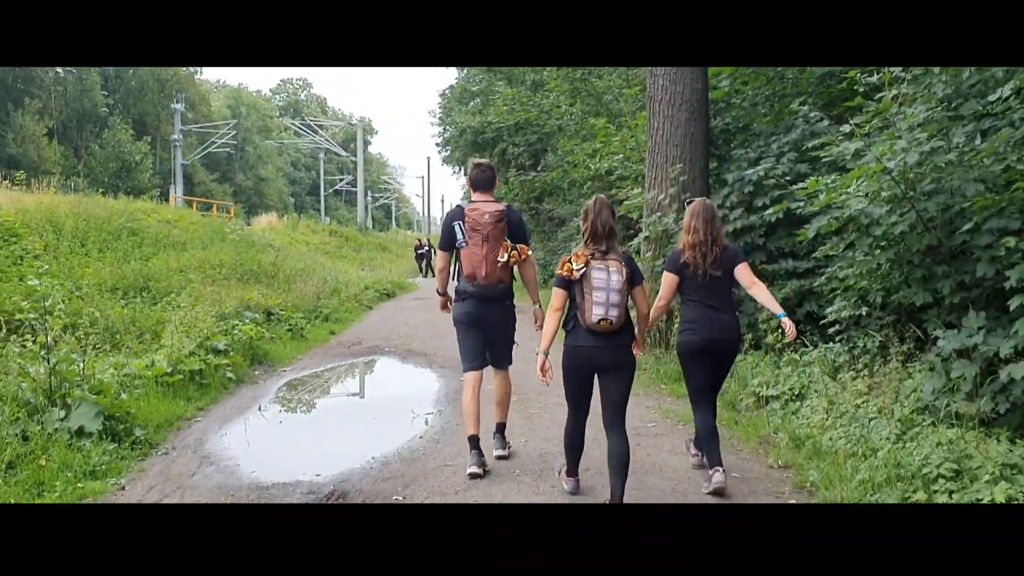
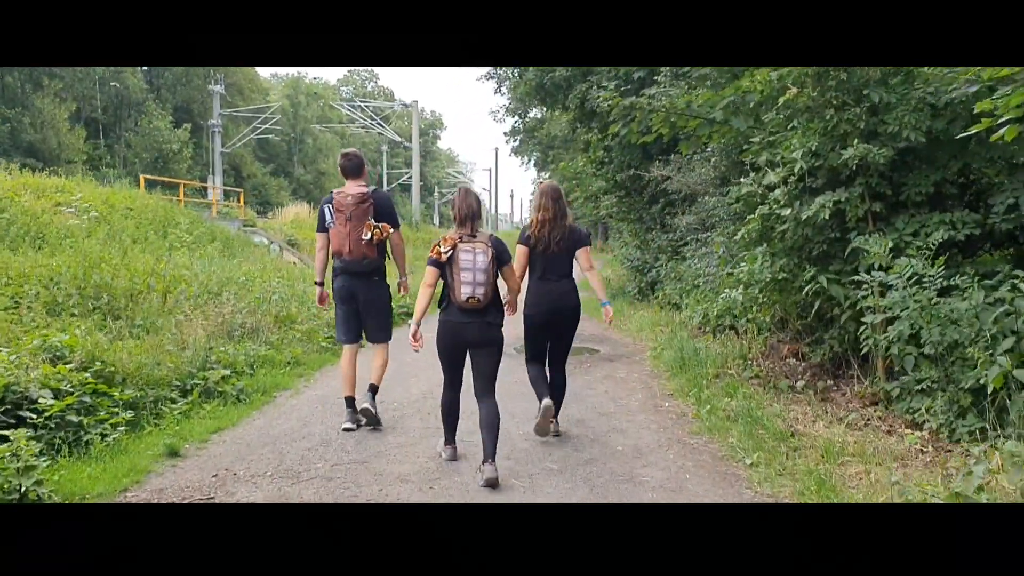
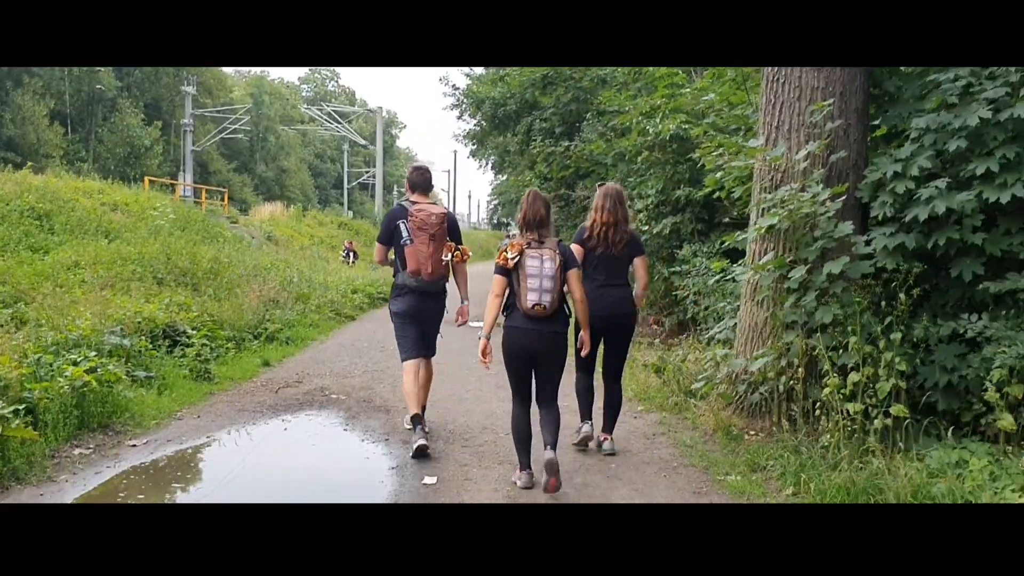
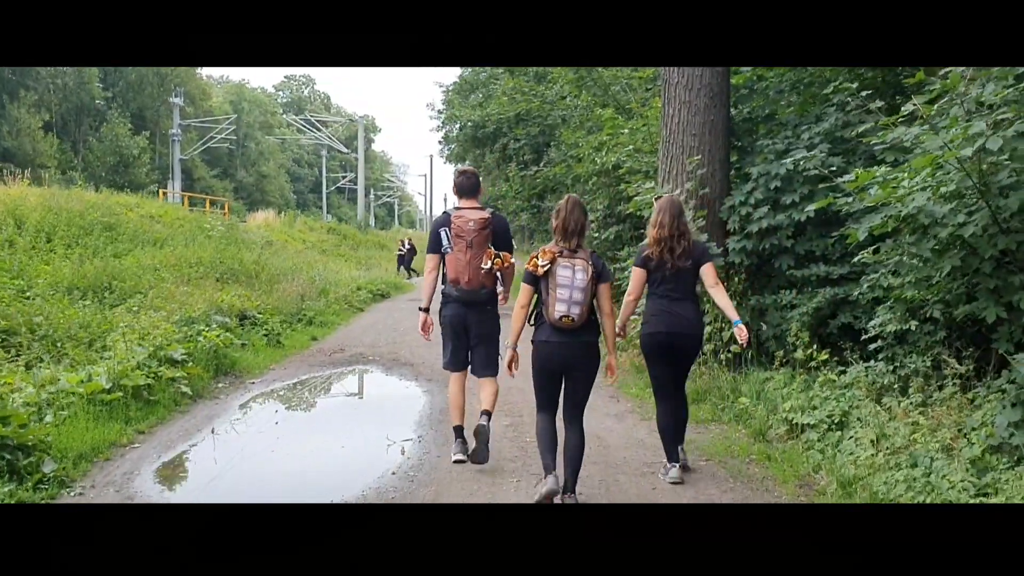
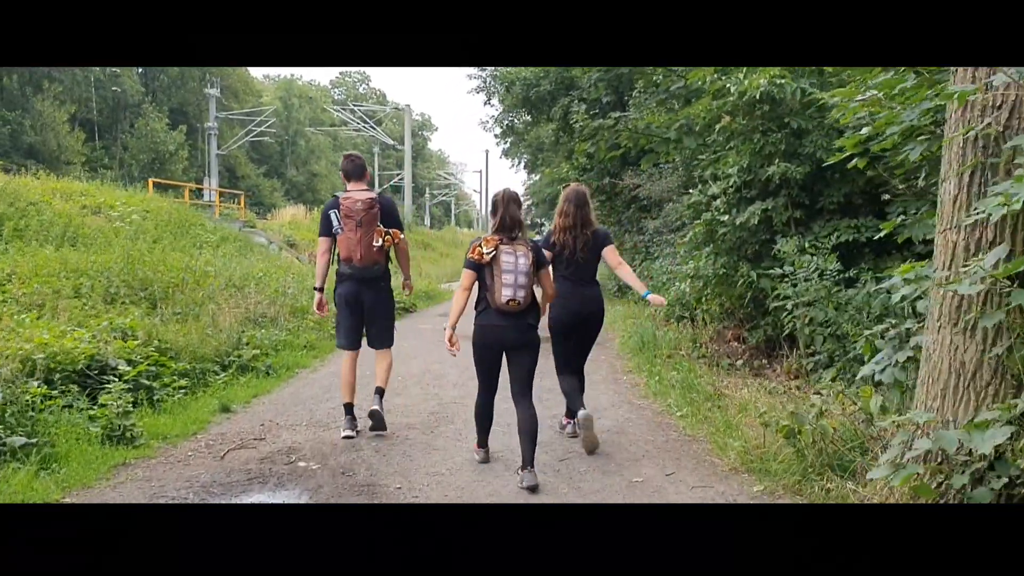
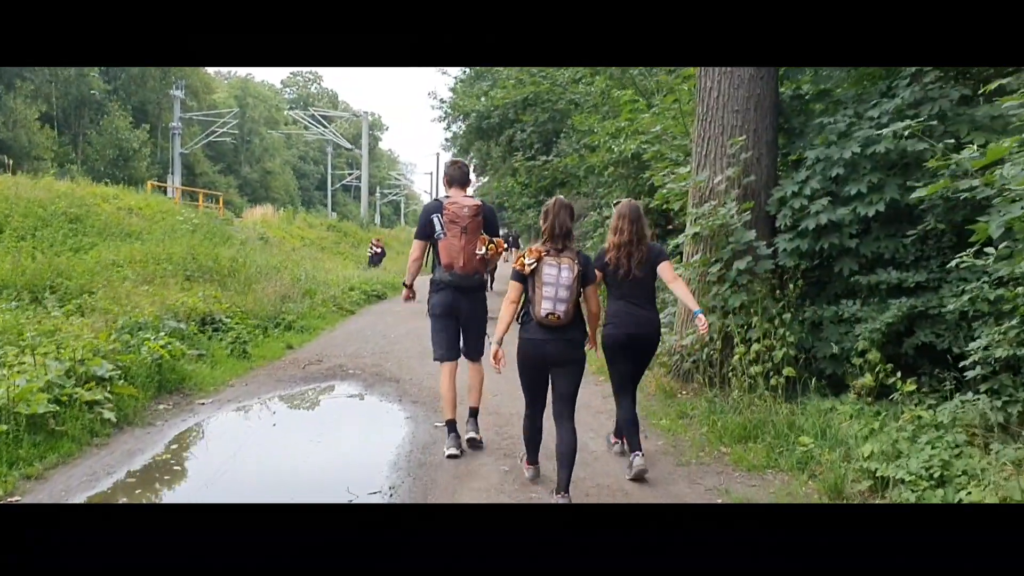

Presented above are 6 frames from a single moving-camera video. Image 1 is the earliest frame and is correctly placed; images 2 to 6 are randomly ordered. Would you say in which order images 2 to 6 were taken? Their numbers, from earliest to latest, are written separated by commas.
4, 6, 3, 5, 2
